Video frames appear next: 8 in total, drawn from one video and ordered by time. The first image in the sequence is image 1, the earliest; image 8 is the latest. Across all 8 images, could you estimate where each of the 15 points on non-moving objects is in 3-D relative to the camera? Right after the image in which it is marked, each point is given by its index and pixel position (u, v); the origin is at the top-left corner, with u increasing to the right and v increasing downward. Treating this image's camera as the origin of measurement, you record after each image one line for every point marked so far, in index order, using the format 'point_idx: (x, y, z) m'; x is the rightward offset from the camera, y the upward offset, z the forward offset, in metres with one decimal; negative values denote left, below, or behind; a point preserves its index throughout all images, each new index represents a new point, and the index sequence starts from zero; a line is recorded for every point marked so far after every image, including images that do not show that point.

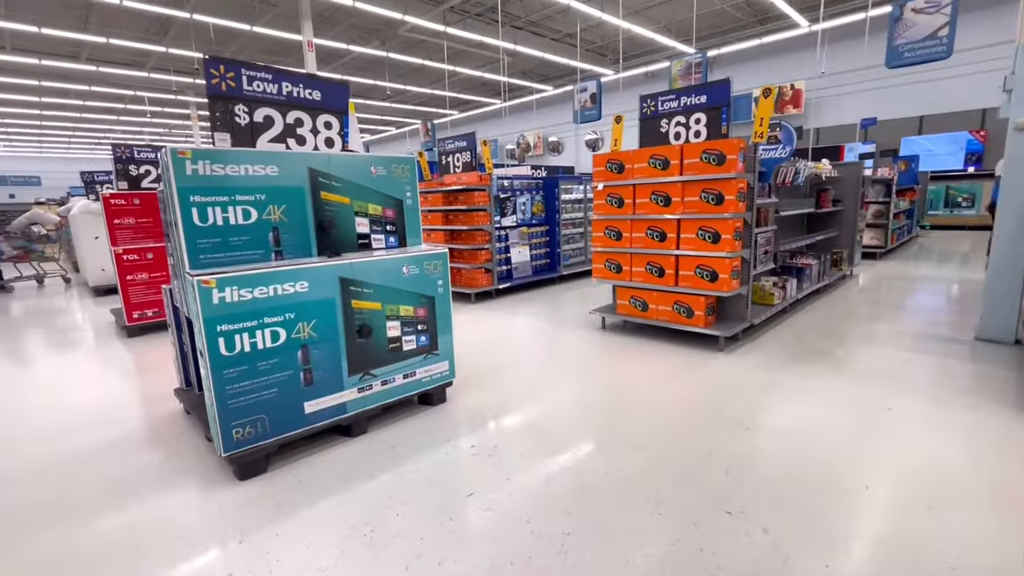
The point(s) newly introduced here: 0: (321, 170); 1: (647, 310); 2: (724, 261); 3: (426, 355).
0: (-1.1, +0.7, +2.7) m
1: (+1.2, -0.2, +4.4) m
2: (+1.7, +0.2, +3.8) m
3: (-0.5, -0.4, +3.0) m
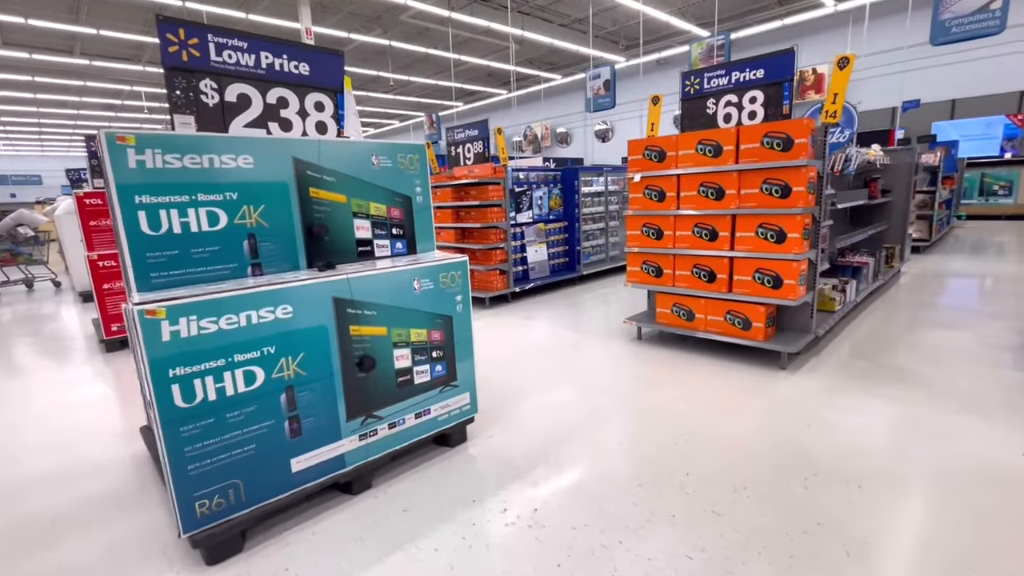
0: (-0.9, +0.6, +2.2) m
1: (+1.4, -0.3, +3.8) m
2: (+1.9, +0.2, +3.3) m
3: (-0.4, -0.5, +2.4) m
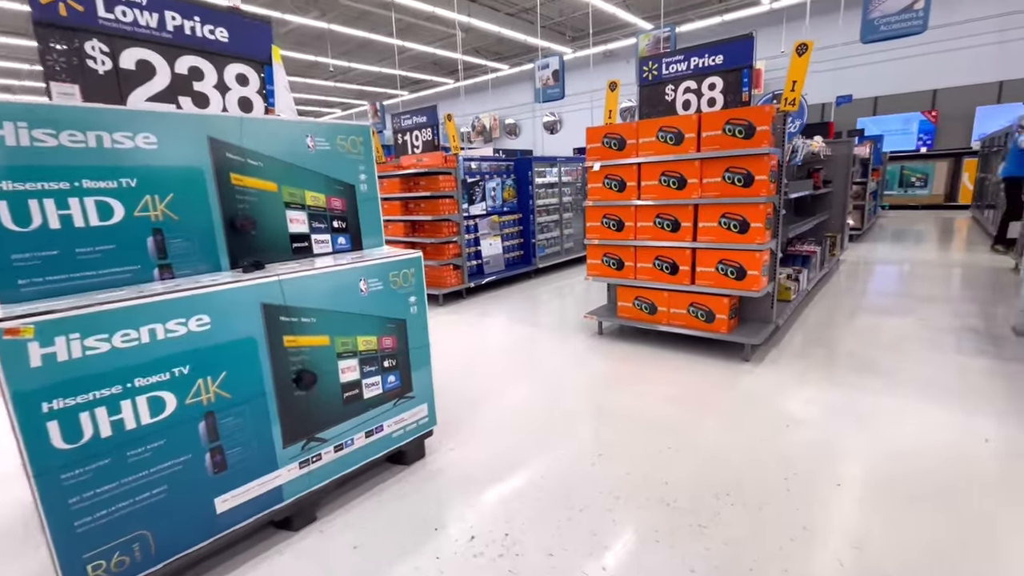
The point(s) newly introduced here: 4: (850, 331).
0: (-1.1, +0.6, +1.8) m
1: (+1.1, -0.2, +3.7) m
2: (+1.6, +0.2, +3.2) m
3: (-0.5, -0.5, +2.2) m
4: (+2.9, -0.4, +4.1) m
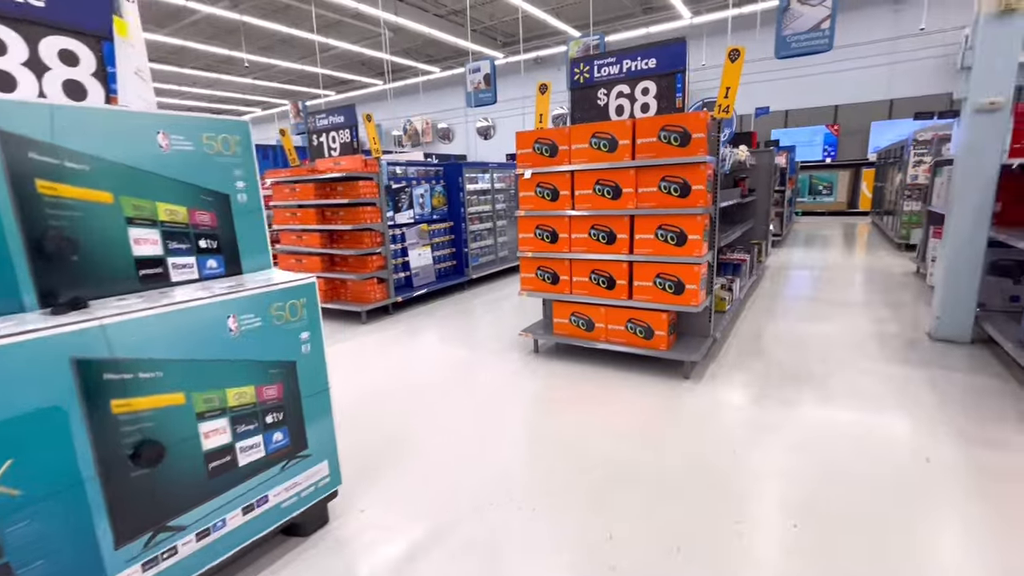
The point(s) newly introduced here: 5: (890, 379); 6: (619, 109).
0: (-1.4, +0.4, +1.4) m
1: (+0.6, -0.3, +3.5) m
2: (+1.1, +0.1, +3.1) m
3: (-0.8, -0.6, +1.8) m
4: (+2.4, -0.5, +4.2) m
5: (+2.5, -0.6, +3.2) m
6: (+0.8, +1.3, +3.5) m
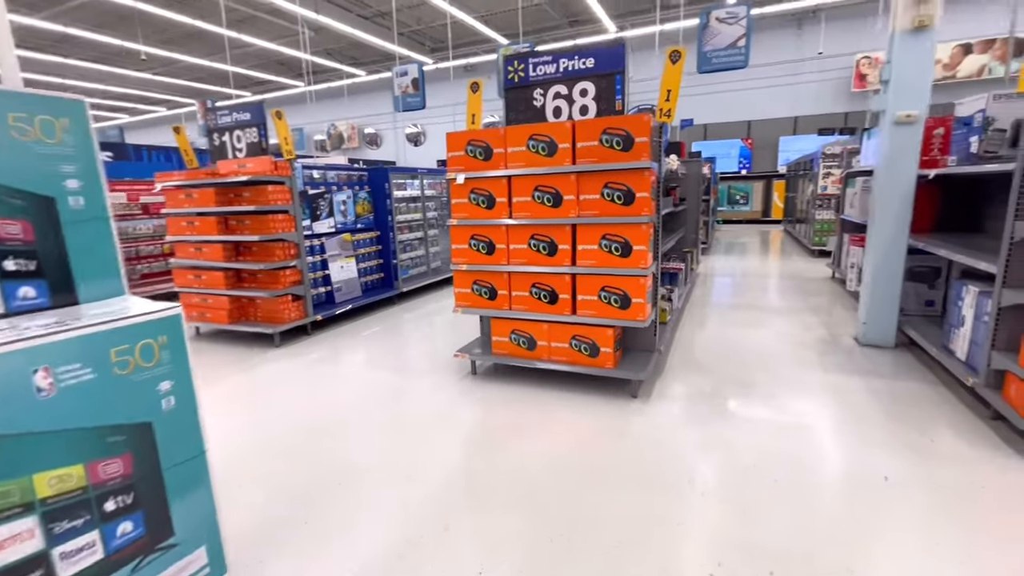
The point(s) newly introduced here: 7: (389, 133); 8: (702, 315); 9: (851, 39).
0: (-1.5, +0.3, +0.9) m
1: (+0.2, -0.4, +3.2) m
2: (+0.7, 0.0, +2.9) m
3: (-1.0, -0.7, +1.3) m
4: (+1.8, -0.5, +4.1) m
5: (+2.1, -0.7, +3.2) m
6: (+0.3, +1.2, +3.3) m
7: (-4.8, +6.1, +18.8) m
8: (+2.2, -0.3, +5.5) m
9: (+8.9, +6.6, +12.7) m
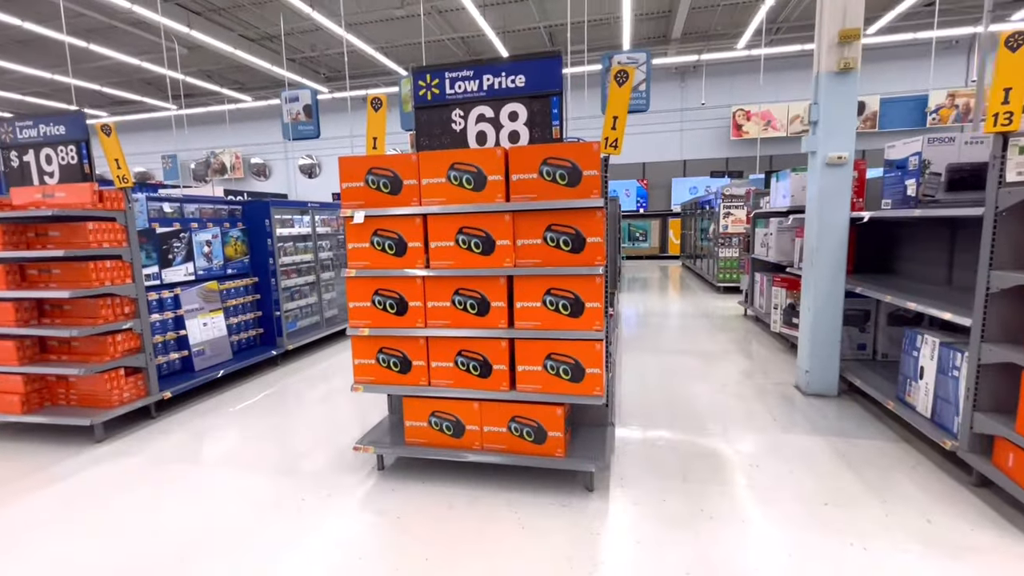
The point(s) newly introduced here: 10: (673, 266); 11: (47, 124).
0: (-1.5, +0.1, -0.1) m
1: (-0.3, -0.8, +2.5) m
2: (+0.4, -0.3, +2.3) m
3: (-1.0, -1.0, +0.4) m
4: (+1.2, -0.9, +3.7) m
5: (+1.7, -1.0, +2.8) m
6: (-0.2, +0.8, +2.7) m
7: (-8.4, +4.5, +17.2) m
8: (+1.3, -0.8, +5.1) m
9: (+6.3, +5.7, +14.0) m
10: (+4.9, +0.6, +14.7) m
11: (-3.4, +1.2, +3.5) m
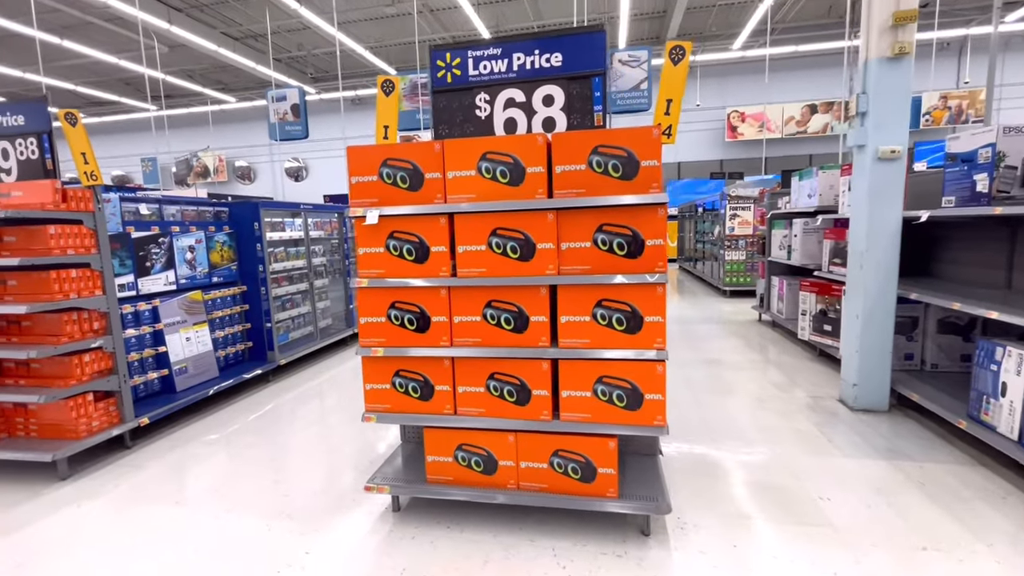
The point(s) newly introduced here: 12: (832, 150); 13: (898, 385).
0: (-1.2, +0.1, -0.5) m
1: (-0.1, -0.8, +2.1) m
2: (+0.6, -0.3, +1.9) m
3: (-0.8, -1.0, 0.0) m
4: (+1.4, -1.0, +3.4) m
5: (+1.8, -1.0, +2.5) m
6: (0.0, +0.8, +2.3) m
7: (-8.6, +4.2, +16.7) m
8: (+1.4, -0.8, +4.8) m
9: (+6.1, +5.6, +13.8) m
10: (+4.8, +0.5, +14.4) m
11: (-3.2, +1.1, +3.0) m
12: (+8.9, +3.8, +13.3) m
13: (+2.7, -0.7, +3.3) m
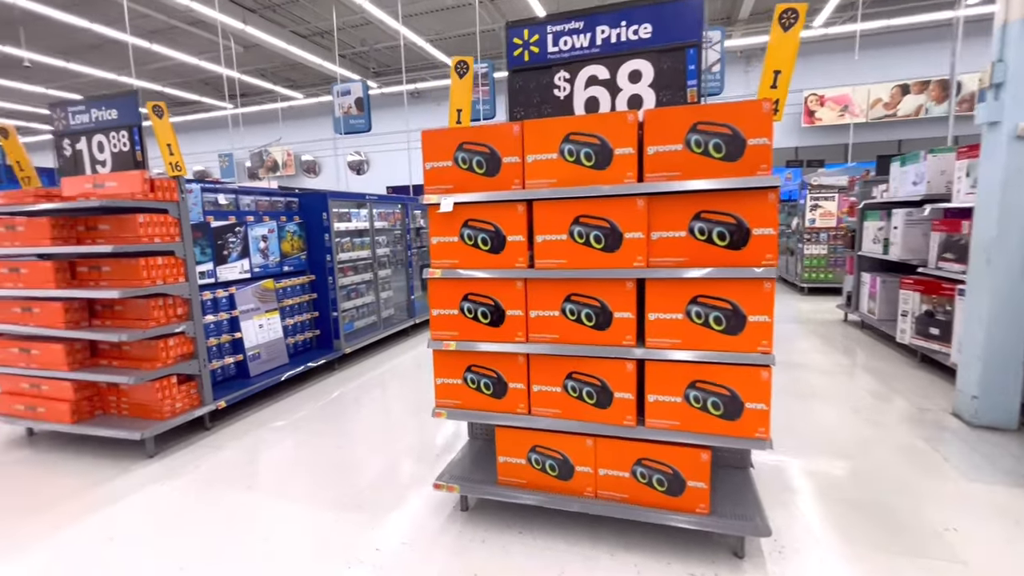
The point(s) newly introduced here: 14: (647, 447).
0: (-1.2, +0.1, -0.5) m
1: (+0.2, -0.8, +2.0) m
2: (+0.9, -0.3, +1.7) m
3: (-0.7, -1.0, -0.1) m
4: (+1.8, -0.9, +3.1) m
5: (+2.2, -1.0, +2.2) m
6: (+0.4, +0.8, +2.1) m
7: (-6.6, +4.6, +17.3) m
8: (+2.0, -0.8, +4.4) m
9: (+7.8, +5.7, +12.9) m
10: (+6.4, +0.7, +13.7) m
11: (-2.8, +1.2, +3.2) m
12: (+10.4, +3.9, +12.1) m
13: (+3.1, -0.7, +2.9) m
14: (+0.5, -0.6, +1.9) m
